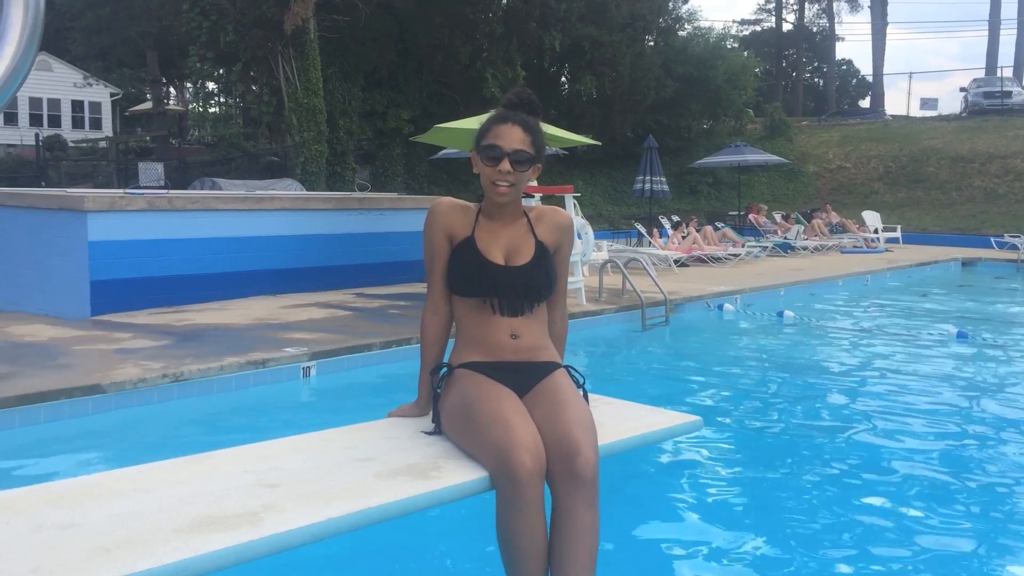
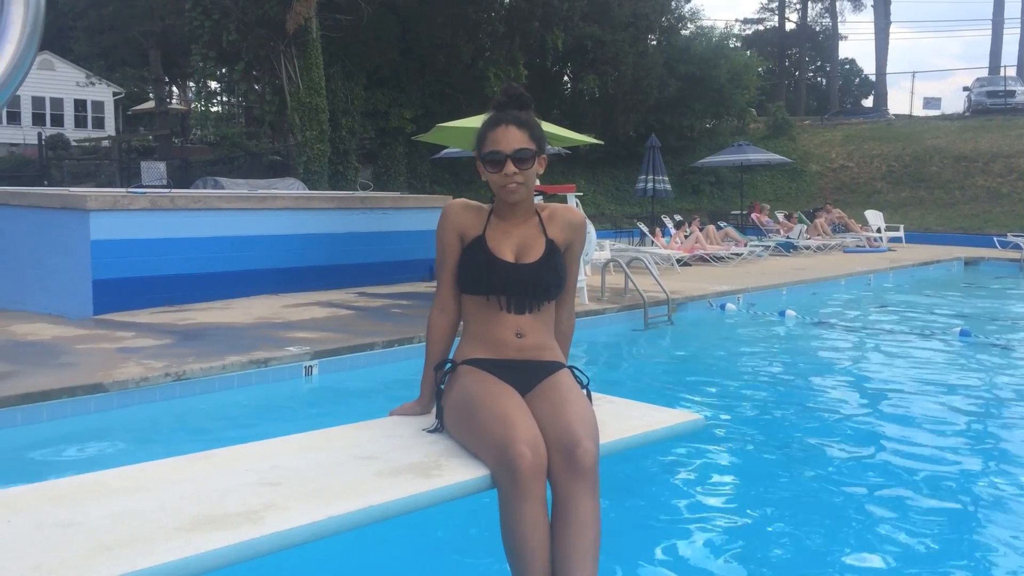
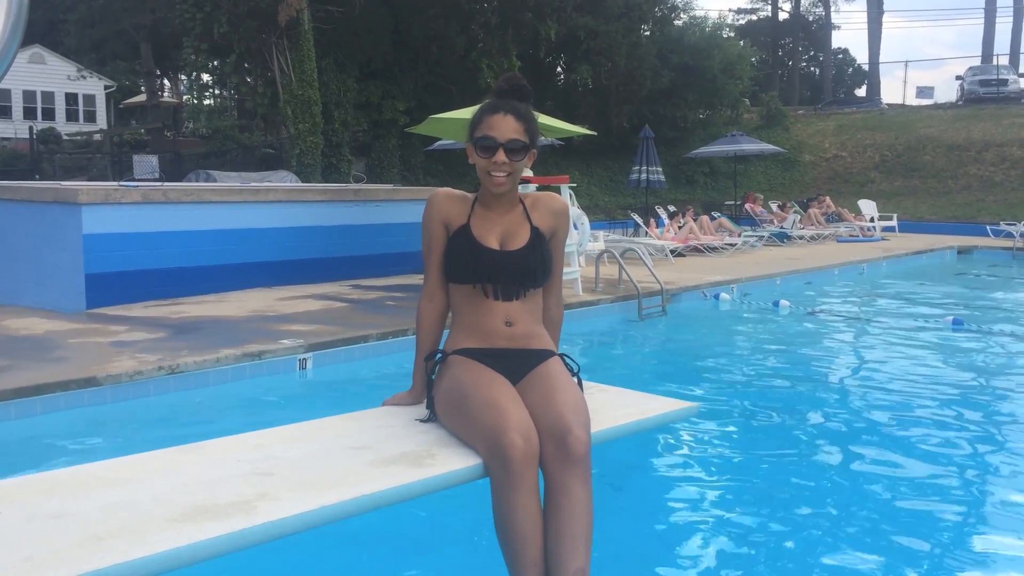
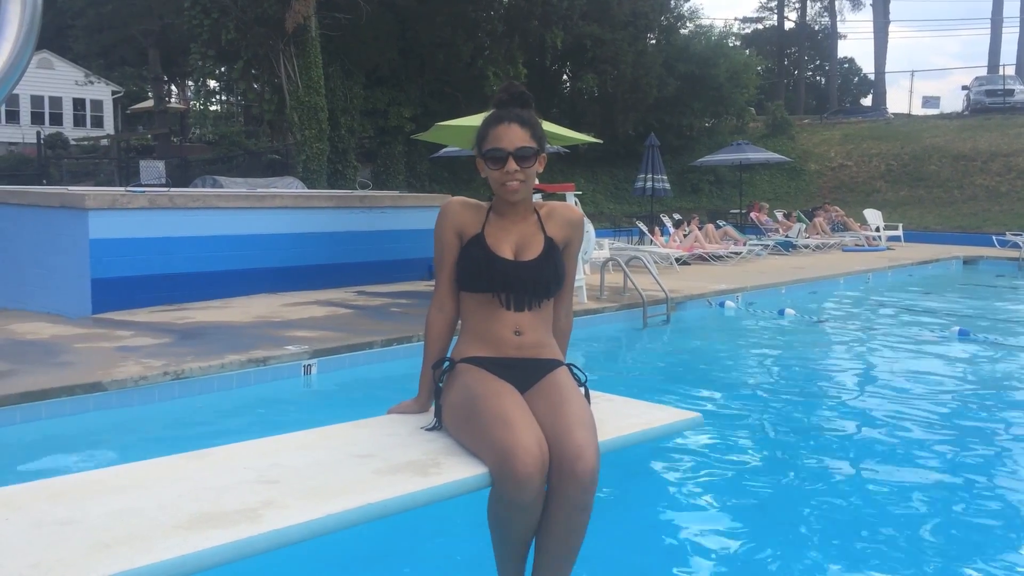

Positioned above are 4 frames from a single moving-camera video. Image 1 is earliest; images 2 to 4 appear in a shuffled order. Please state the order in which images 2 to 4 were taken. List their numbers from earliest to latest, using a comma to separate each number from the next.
2, 4, 3
